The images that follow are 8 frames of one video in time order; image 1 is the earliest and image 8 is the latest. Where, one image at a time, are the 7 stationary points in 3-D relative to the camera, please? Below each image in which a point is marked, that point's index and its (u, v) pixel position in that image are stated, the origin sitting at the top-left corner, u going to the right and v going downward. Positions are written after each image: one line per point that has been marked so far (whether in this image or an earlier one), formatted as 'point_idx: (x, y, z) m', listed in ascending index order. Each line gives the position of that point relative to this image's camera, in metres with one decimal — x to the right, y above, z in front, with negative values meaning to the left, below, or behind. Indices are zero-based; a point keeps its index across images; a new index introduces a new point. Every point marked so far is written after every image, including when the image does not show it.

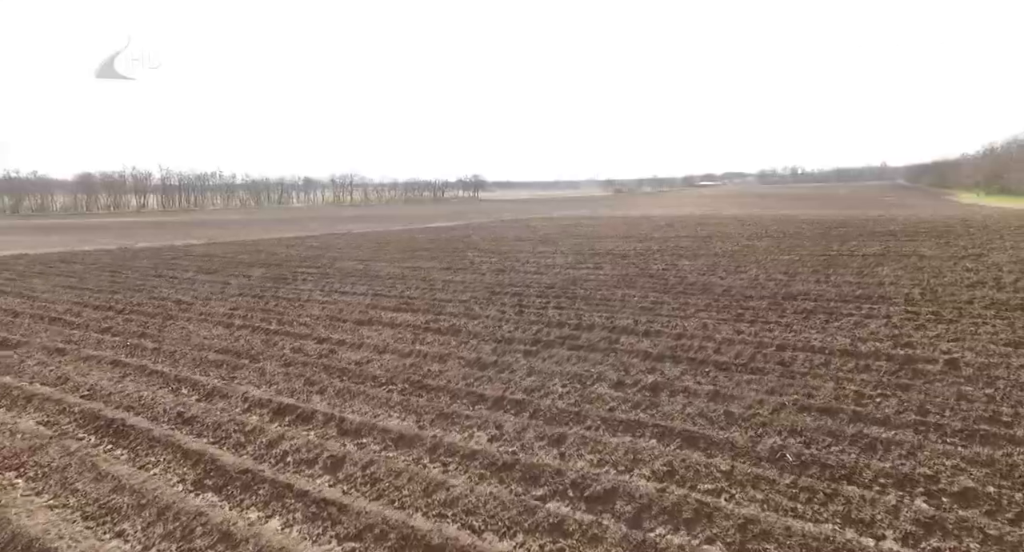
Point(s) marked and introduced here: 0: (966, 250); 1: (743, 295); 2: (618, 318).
0: (+11.0, +0.7, +17.9) m
1: (+3.9, -0.3, +12.6) m
2: (+1.4, -0.6, +10.2) m
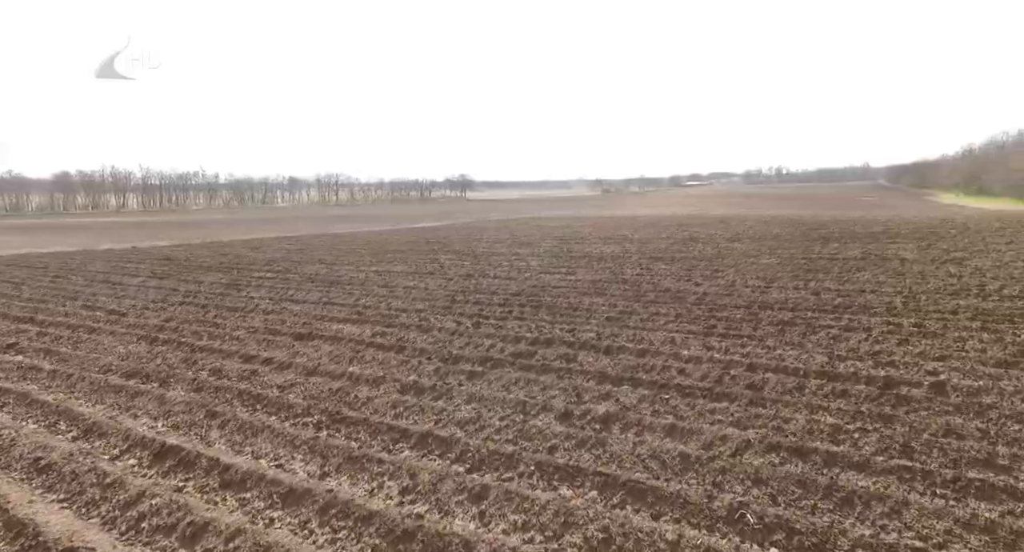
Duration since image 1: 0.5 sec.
0: (+10.2, +0.6, +17.4) m
1: (+3.3, -0.4, +11.9) m
2: (+0.8, -0.7, +9.4) m
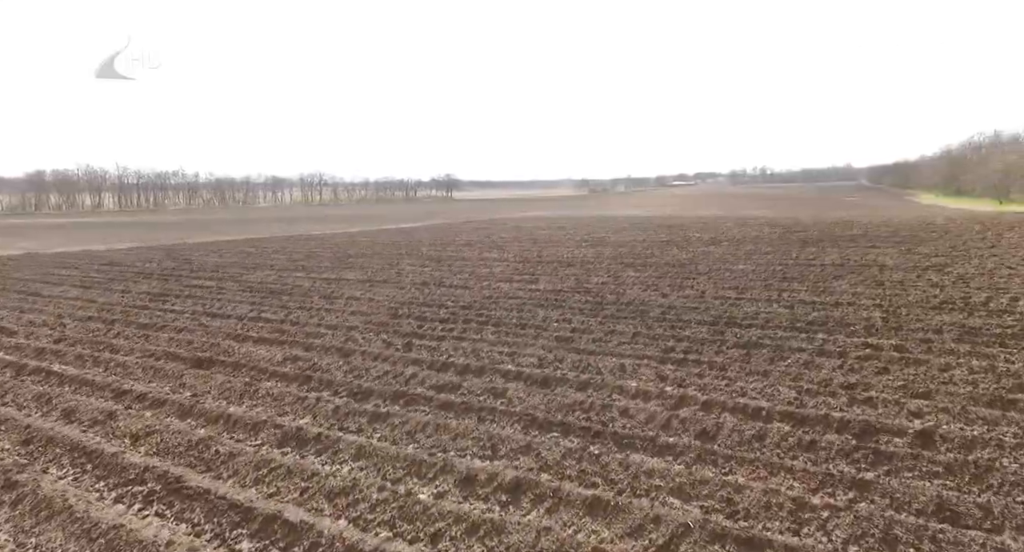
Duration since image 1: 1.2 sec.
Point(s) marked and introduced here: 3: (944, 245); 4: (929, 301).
0: (+9.3, +0.4, +16.5) m
1: (+2.4, -0.6, +10.9) m
2: (+0.1, -0.9, +8.3) m
3: (+11.3, +0.8, +19.4) m
4: (+6.4, -0.3, +11.3) m
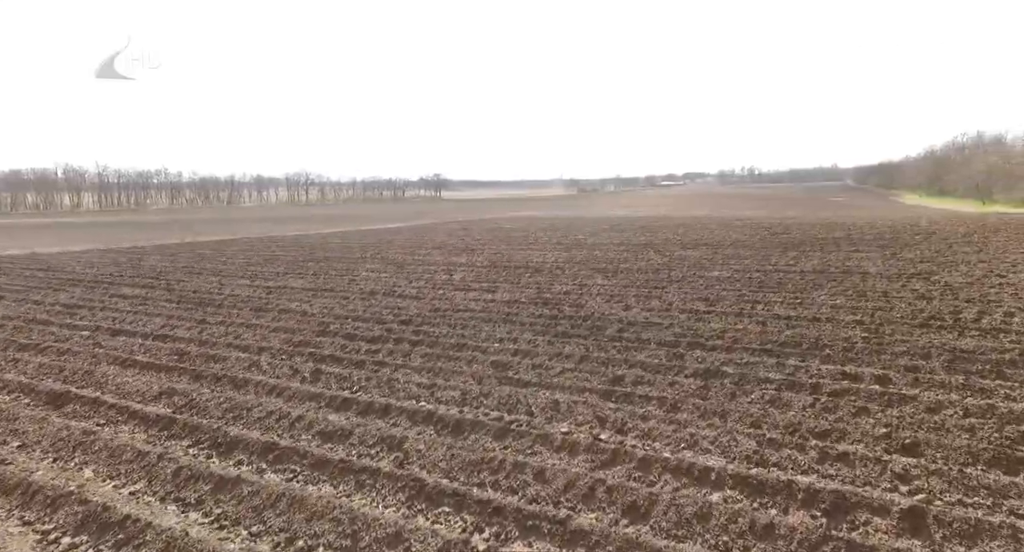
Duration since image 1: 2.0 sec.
0: (+8.4, +0.2, +15.4) m
1: (+1.6, -0.8, +9.7) m
2: (-0.7, -1.1, +7.1) m
3: (+10.3, +0.6, +18.3) m
4: (+5.6, -0.5, +10.2) m
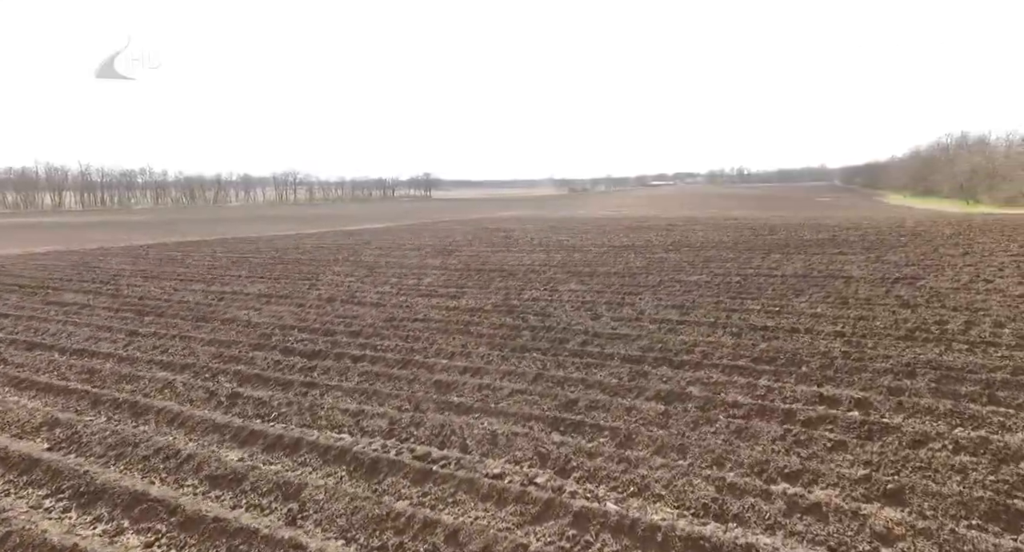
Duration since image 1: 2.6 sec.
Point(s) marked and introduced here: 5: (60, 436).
0: (+7.7, +0.1, +14.7) m
1: (+1.1, -0.9, +8.9) m
2: (-1.2, -1.2, +6.3) m
3: (+9.6, +0.5, +17.7) m
4: (+5.0, -0.6, +9.5) m
5: (-3.5, -1.2, +5.7) m
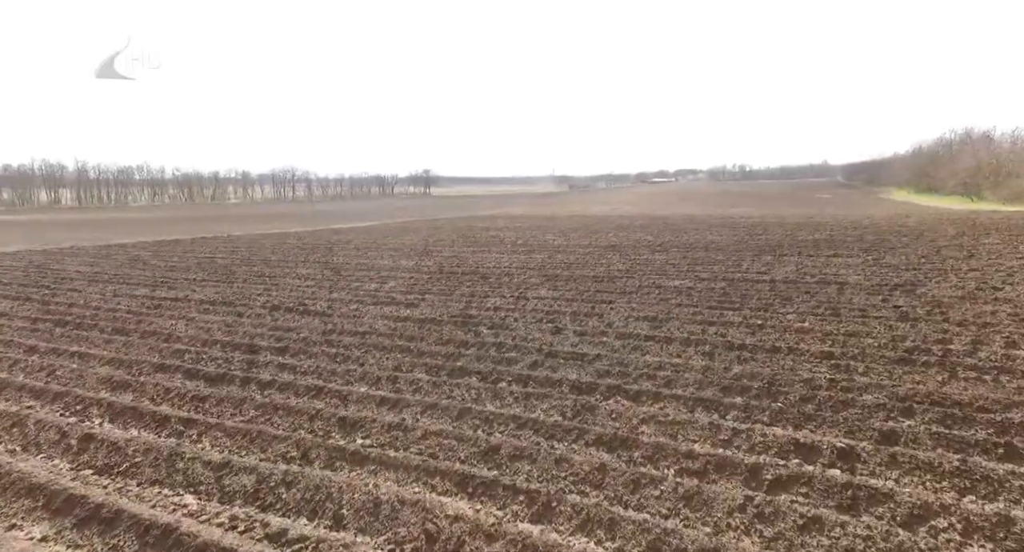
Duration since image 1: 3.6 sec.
0: (+7.0, 0.0, +13.5) m
1: (+0.4, -1.0, +7.7) m
2: (-1.9, -1.3, +5.1) m
3: (+9.0, +0.4, +16.4) m
4: (+4.3, -0.7, +8.2) m
5: (-4.1, -1.4, +4.5) m
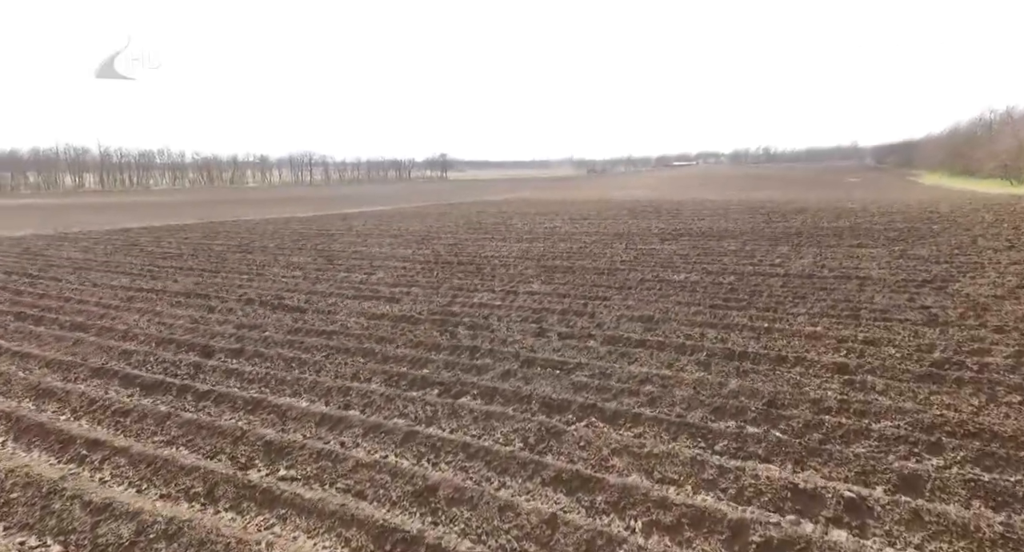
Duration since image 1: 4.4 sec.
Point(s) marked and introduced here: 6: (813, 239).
0: (+6.9, +0.1, +12.4) m
1: (+0.1, -1.0, +6.8) m
2: (-2.3, -1.4, +4.2) m
3: (+8.9, +0.6, +15.3) m
4: (+4.0, -0.7, +7.2) m
5: (-4.5, -1.4, +3.7) m
6: (+7.3, +0.9, +18.3) m
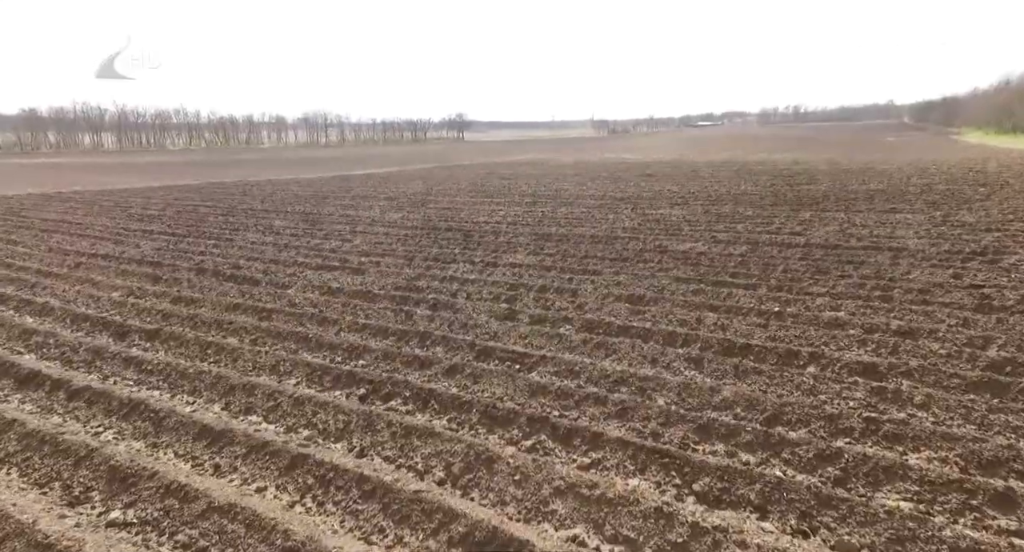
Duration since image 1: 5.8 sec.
0: (+6.6, +0.5, +10.8) m
1: (-0.3, -0.8, +5.5) m
2: (-2.8, -1.3, +3.0) m
3: (+8.7, +1.1, +13.6) m
4: (+3.6, -0.6, +5.8) m
5: (-5.0, -1.3, +2.6) m
6: (+7.2, +1.6, +16.7) m
